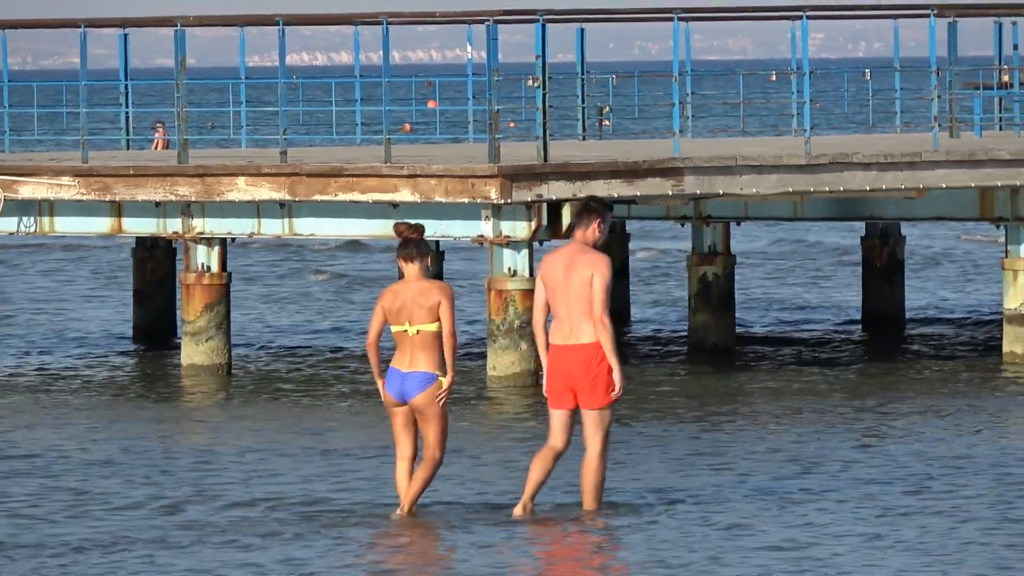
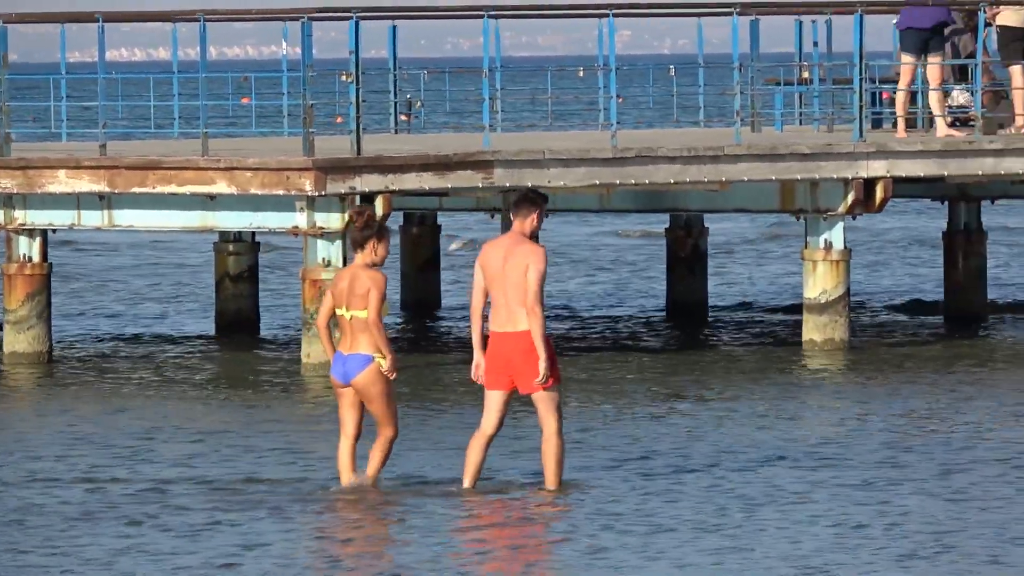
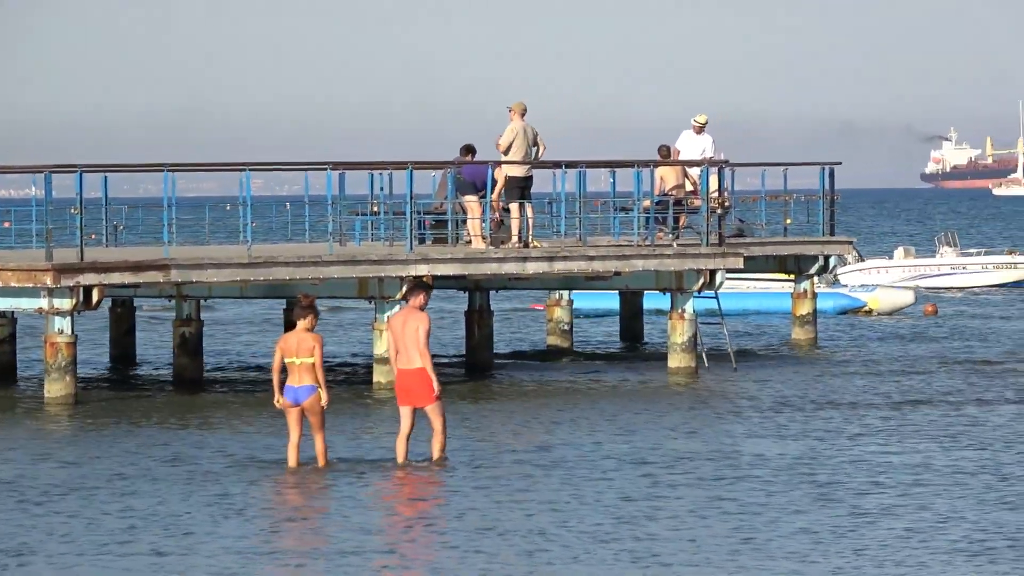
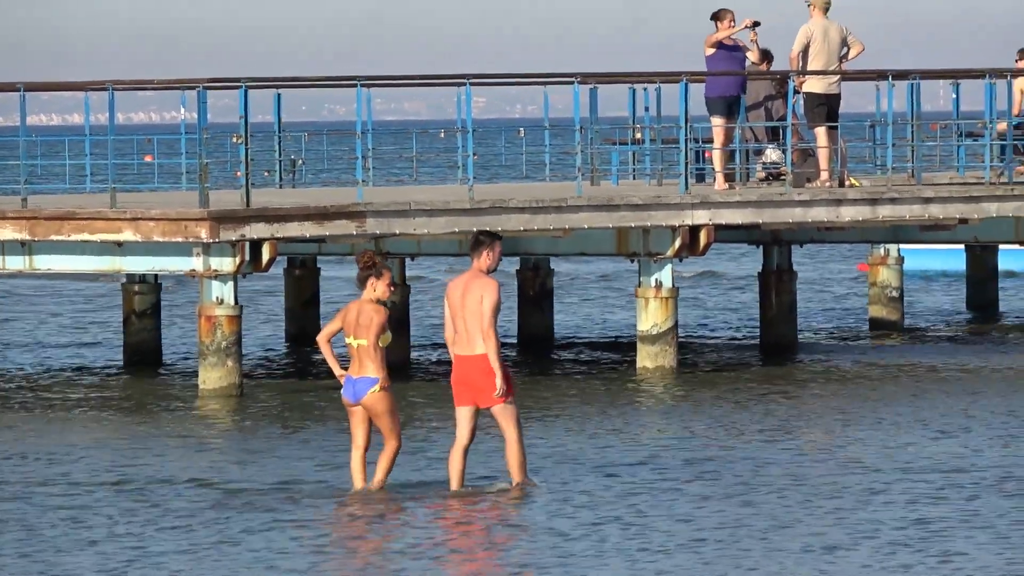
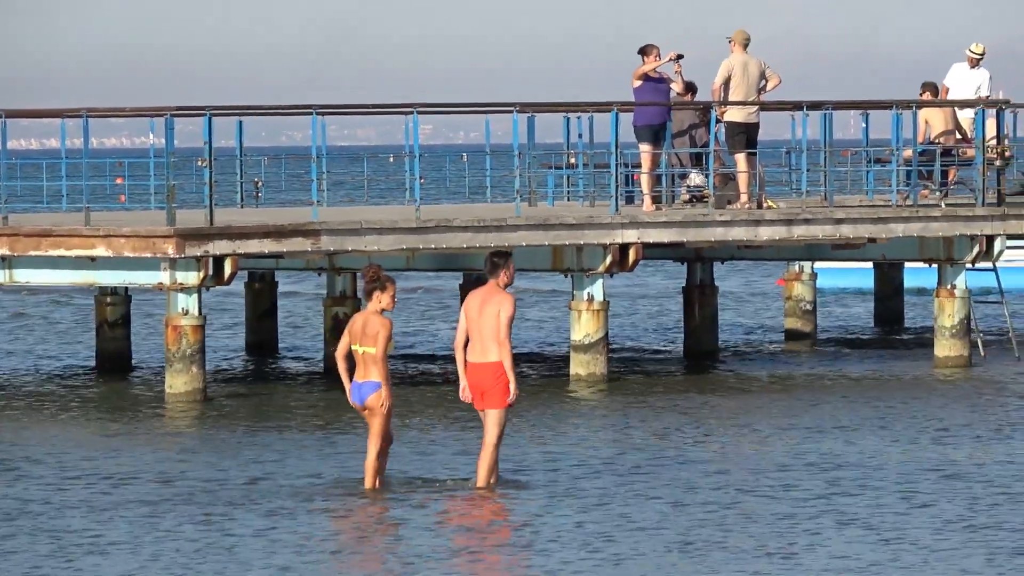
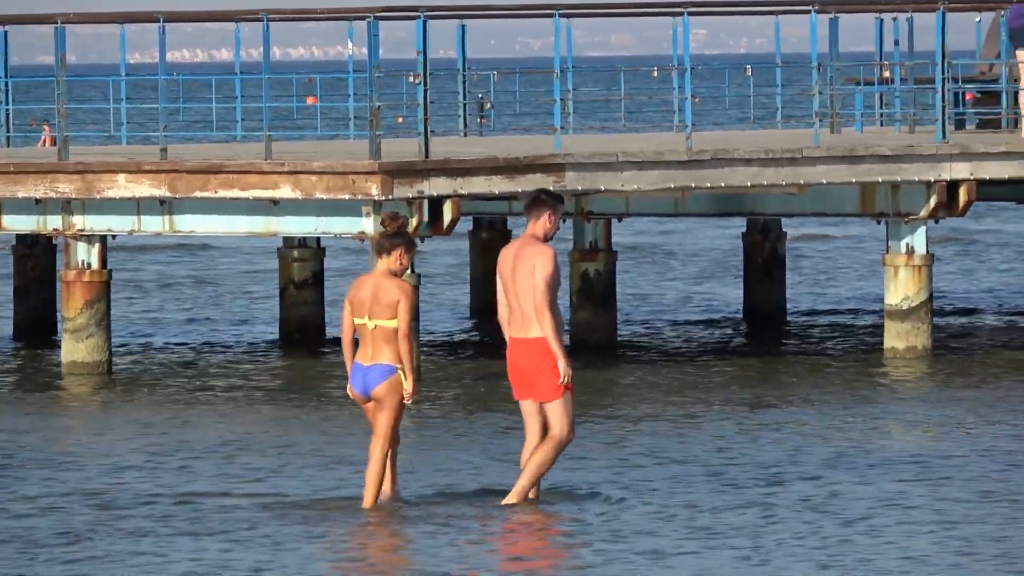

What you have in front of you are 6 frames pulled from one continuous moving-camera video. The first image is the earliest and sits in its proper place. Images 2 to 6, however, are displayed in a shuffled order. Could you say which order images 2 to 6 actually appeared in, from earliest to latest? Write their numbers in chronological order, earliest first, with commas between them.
6, 2, 4, 5, 3
